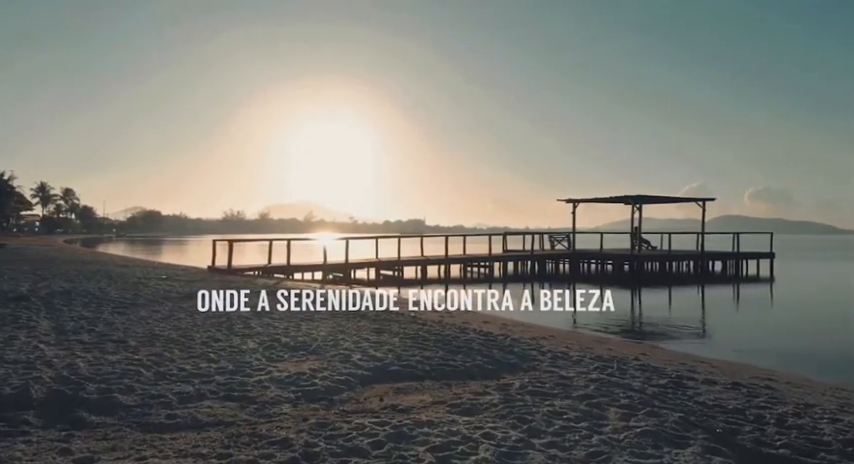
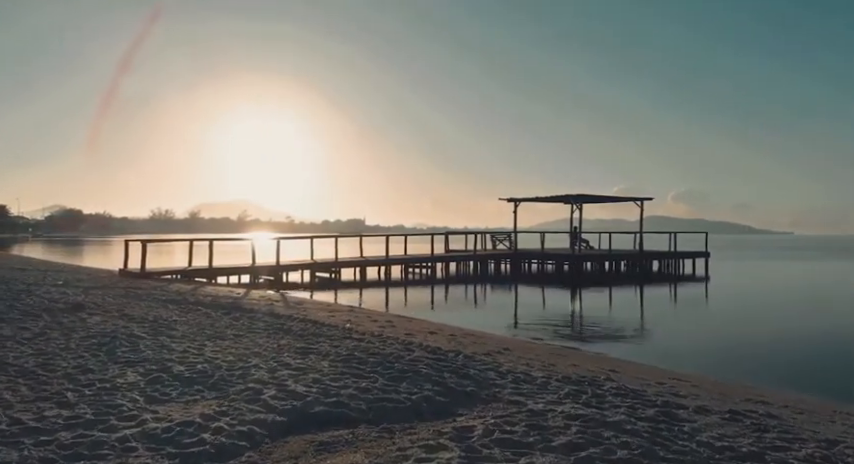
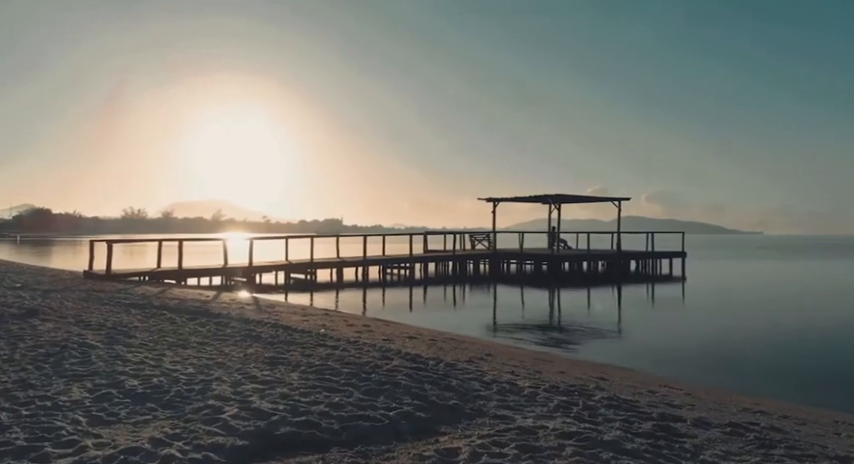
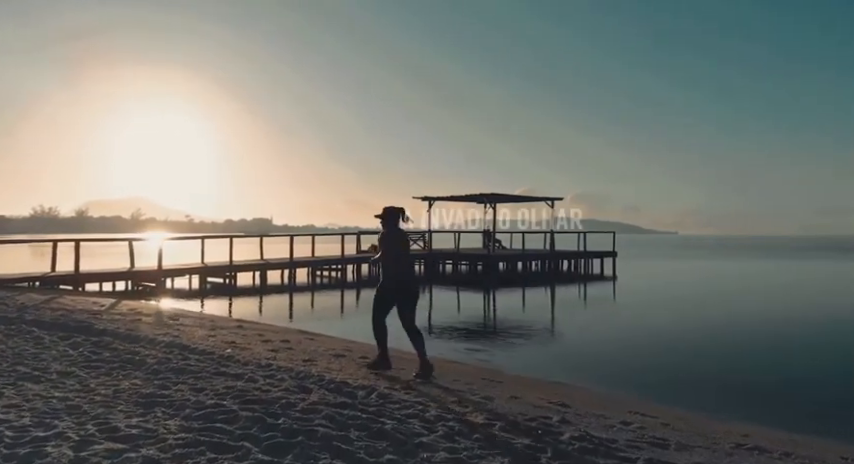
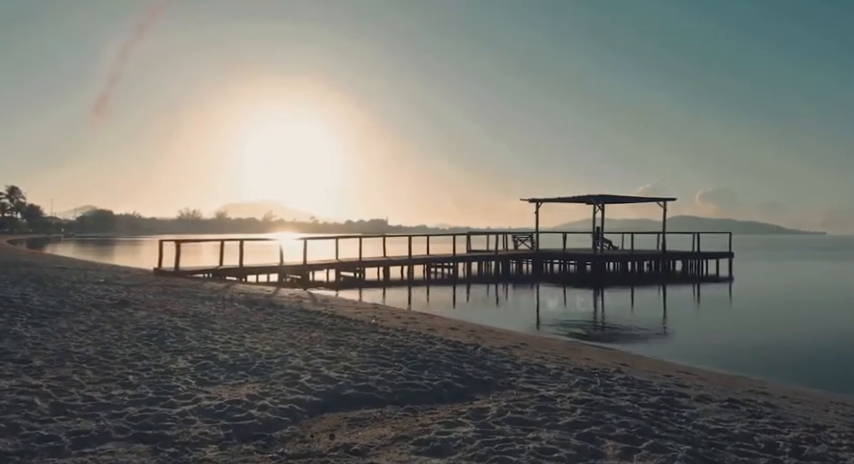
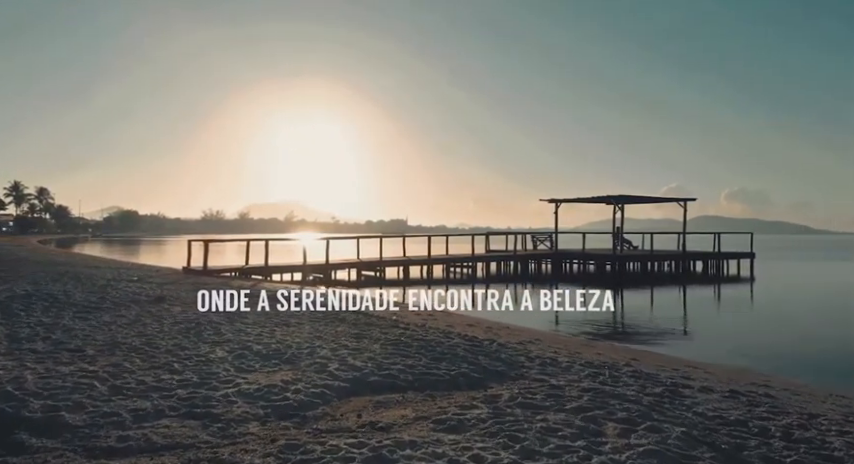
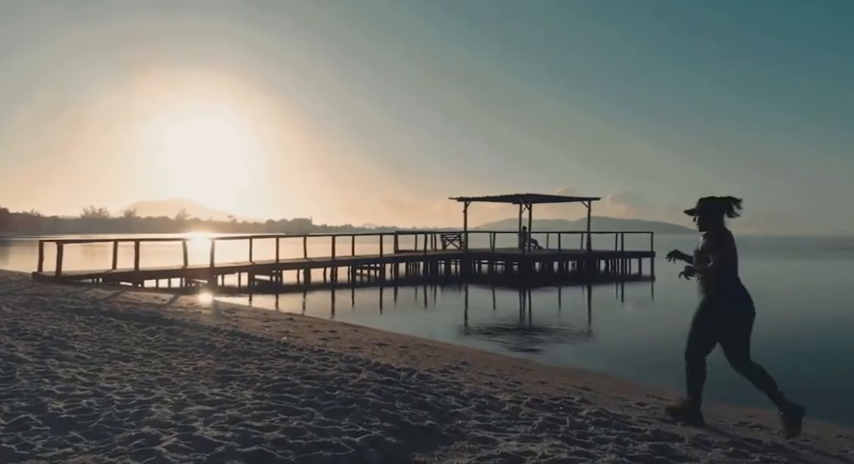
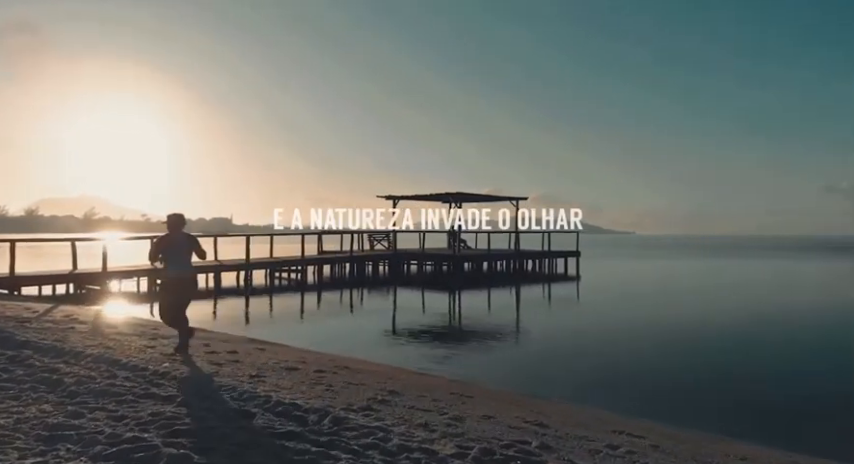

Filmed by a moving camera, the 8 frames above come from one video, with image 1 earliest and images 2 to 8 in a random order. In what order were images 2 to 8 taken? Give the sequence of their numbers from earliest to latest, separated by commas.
6, 5, 2, 3, 7, 4, 8
